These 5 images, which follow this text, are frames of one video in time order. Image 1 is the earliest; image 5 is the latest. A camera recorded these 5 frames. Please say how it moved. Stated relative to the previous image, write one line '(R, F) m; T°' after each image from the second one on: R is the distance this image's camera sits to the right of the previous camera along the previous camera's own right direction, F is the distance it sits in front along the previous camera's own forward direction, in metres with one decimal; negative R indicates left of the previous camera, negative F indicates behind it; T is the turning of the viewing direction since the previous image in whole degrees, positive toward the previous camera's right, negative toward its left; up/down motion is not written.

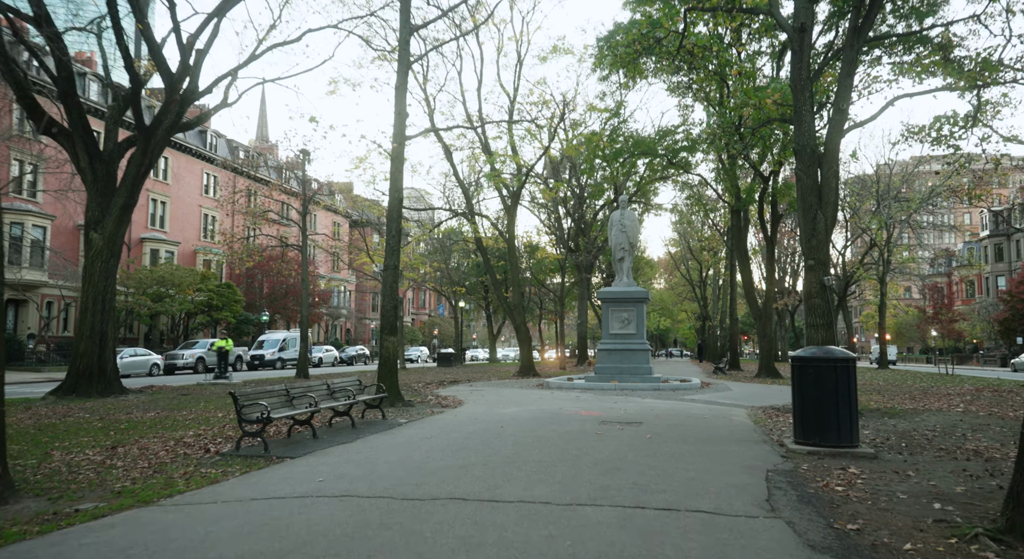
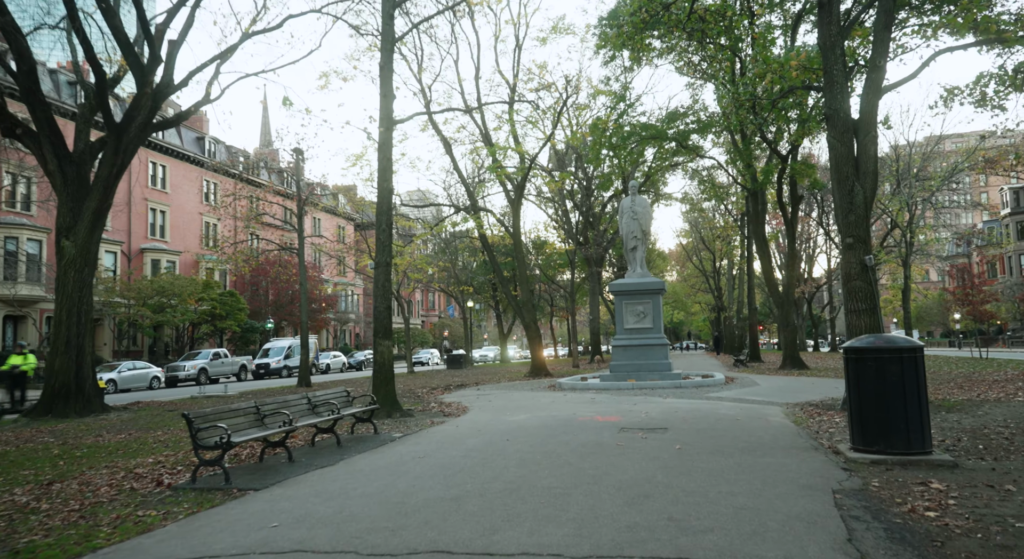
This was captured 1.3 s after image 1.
(+0.1, +1.3) m; -1°
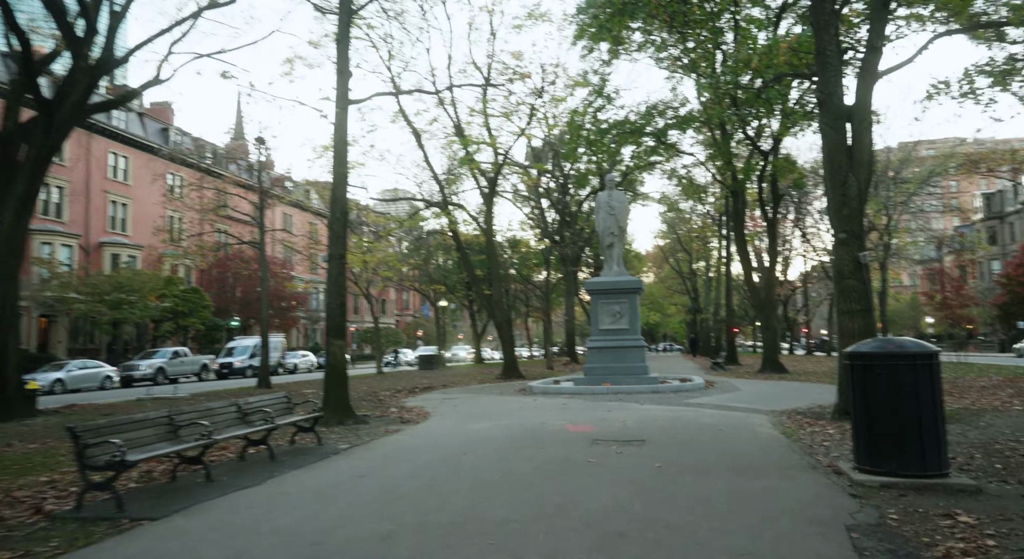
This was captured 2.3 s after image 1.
(+0.2, +1.0) m; +2°
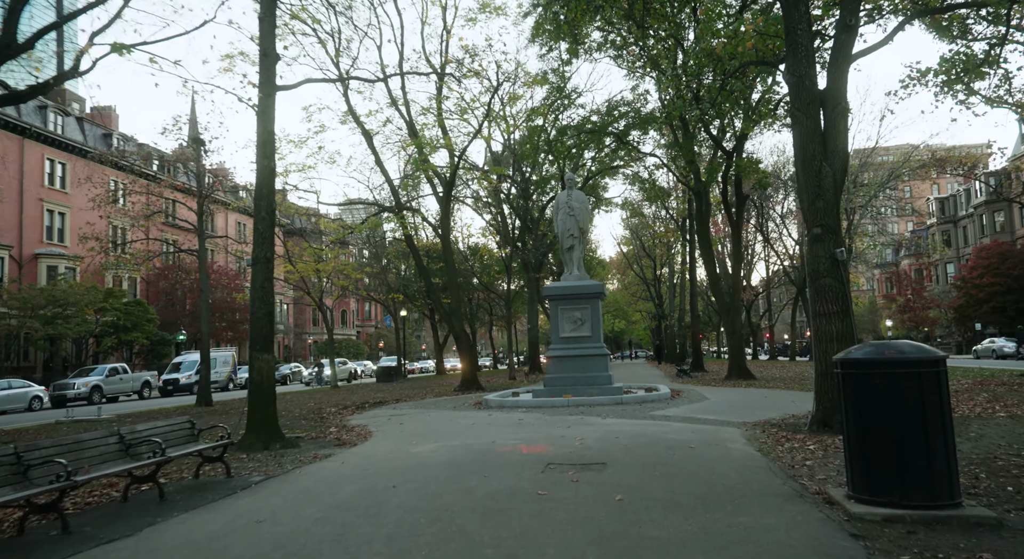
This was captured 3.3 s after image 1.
(+0.3, +1.1) m; +3°
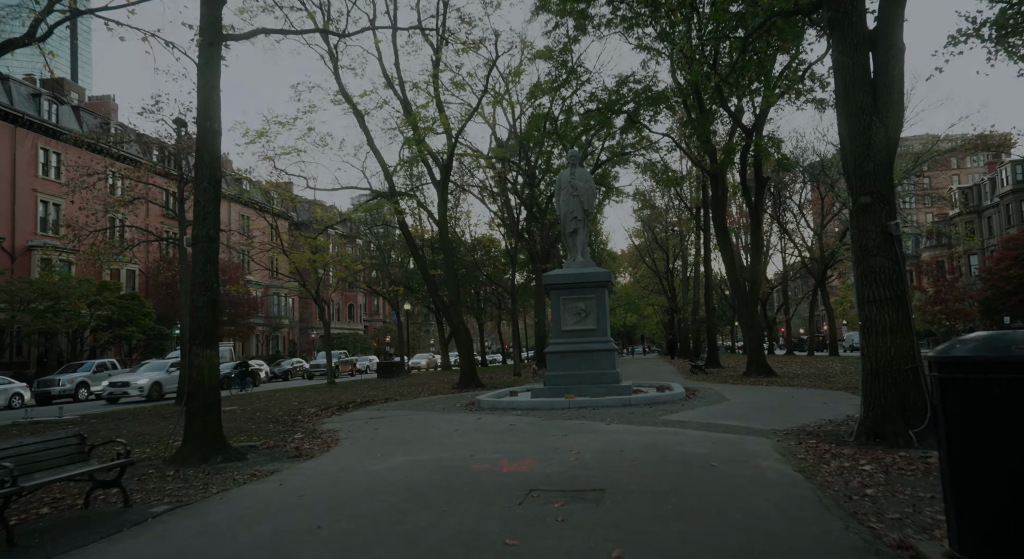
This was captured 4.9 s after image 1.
(+0.4, +1.6) m; -1°
